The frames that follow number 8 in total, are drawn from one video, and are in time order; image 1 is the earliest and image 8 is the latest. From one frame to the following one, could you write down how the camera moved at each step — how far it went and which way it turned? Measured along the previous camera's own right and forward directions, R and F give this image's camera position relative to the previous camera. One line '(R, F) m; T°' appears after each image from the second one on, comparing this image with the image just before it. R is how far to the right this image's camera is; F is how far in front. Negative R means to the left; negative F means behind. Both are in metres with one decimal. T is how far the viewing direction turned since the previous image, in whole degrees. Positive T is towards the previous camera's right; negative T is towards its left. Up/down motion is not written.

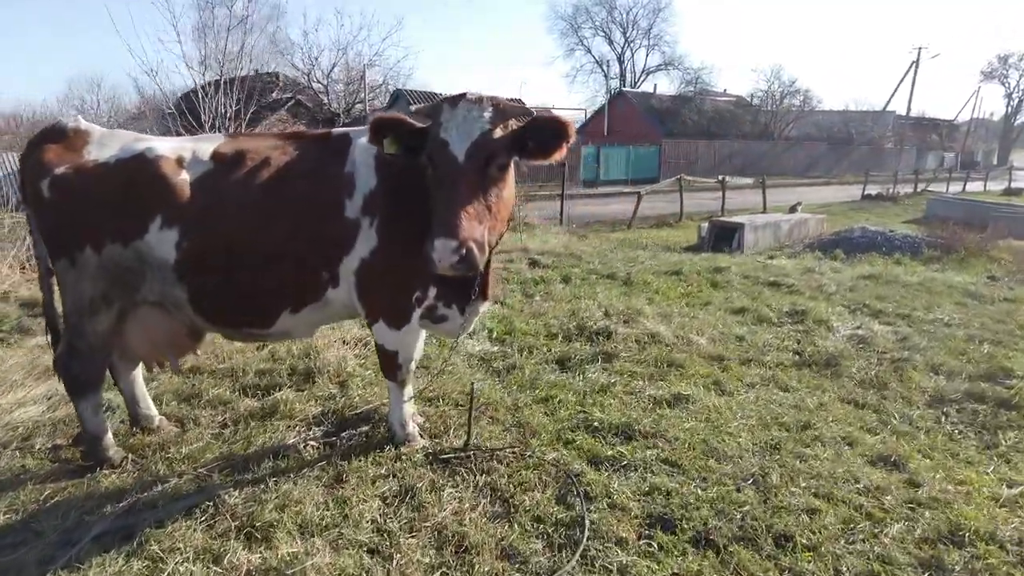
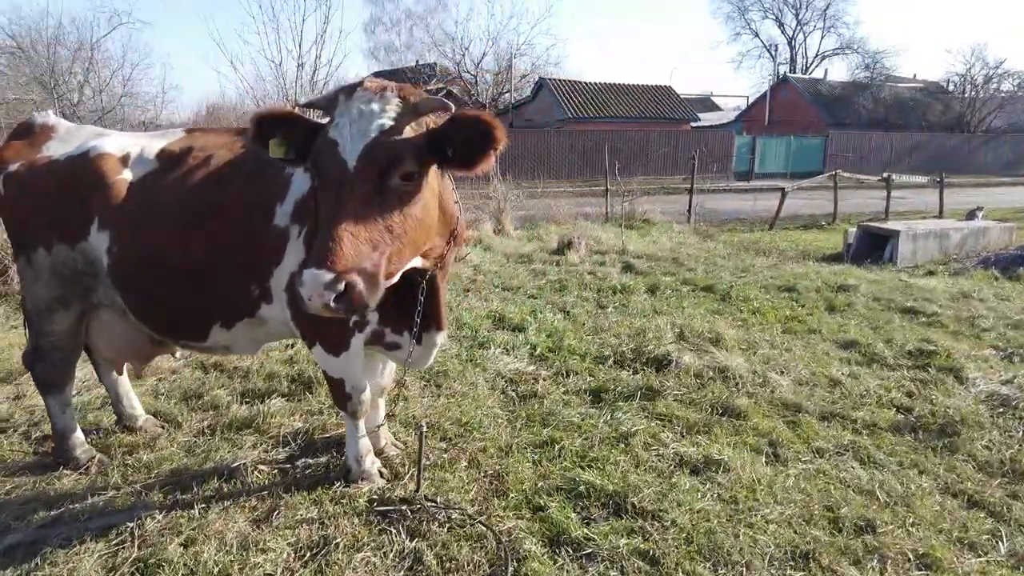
(+0.9, +0.7) m; -14°
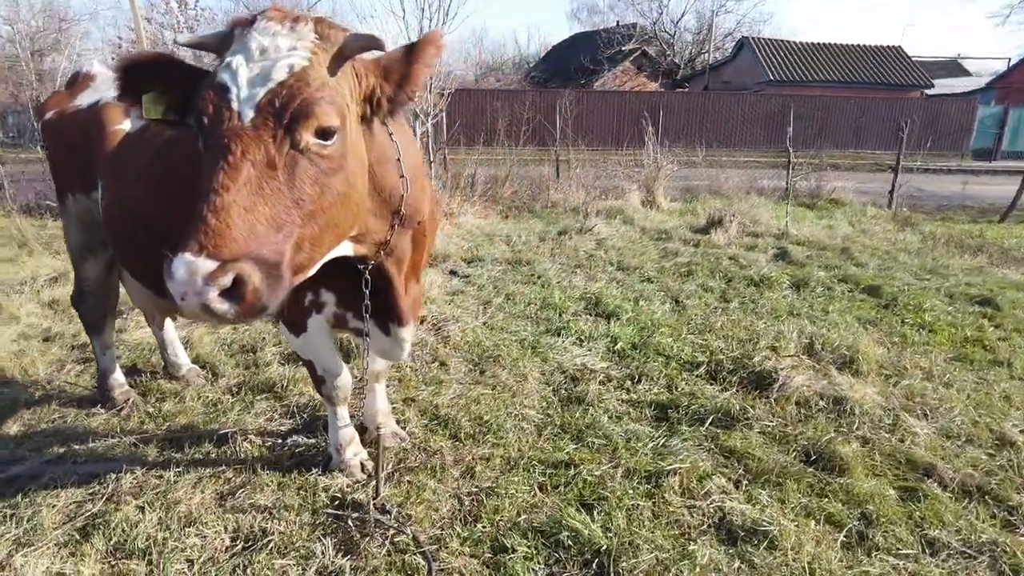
(+0.8, +0.7) m; -17°
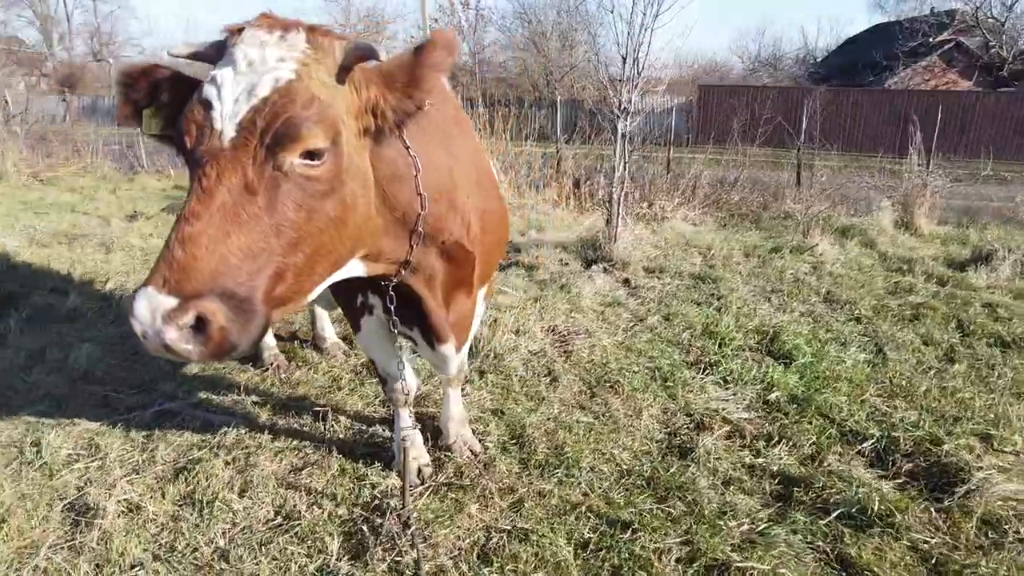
(+0.7, +0.4) m; -22°
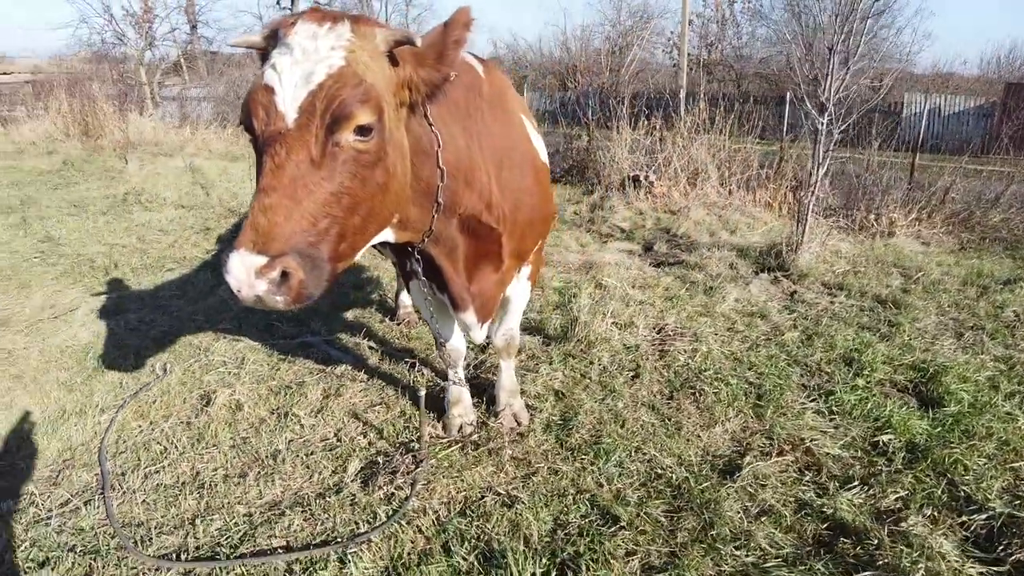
(+0.9, +0.1) m; -22°
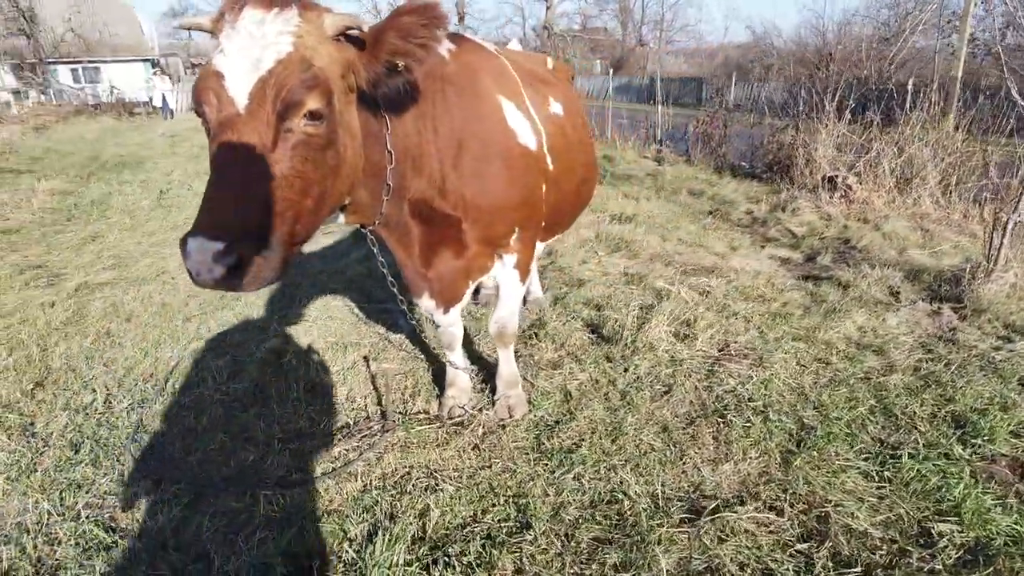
(+1.1, +0.3) m; -21°
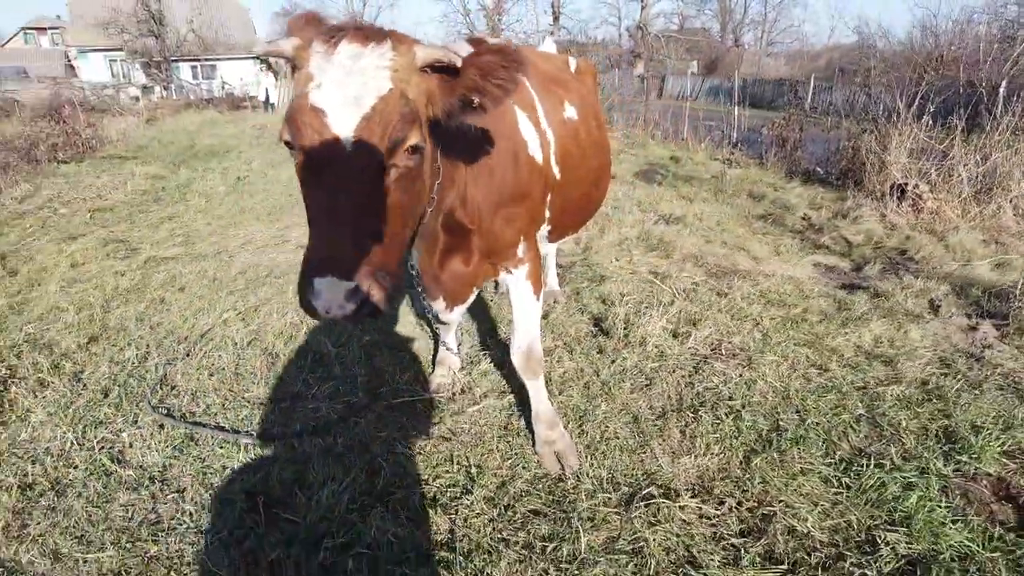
(+0.5, -0.1) m; -8°
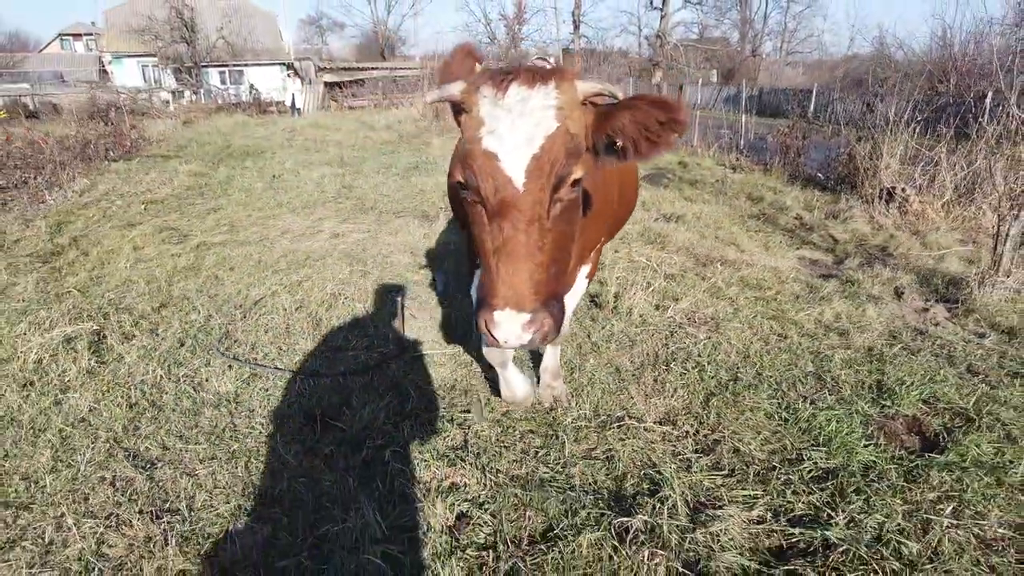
(+0.1, -0.7) m; -2°
